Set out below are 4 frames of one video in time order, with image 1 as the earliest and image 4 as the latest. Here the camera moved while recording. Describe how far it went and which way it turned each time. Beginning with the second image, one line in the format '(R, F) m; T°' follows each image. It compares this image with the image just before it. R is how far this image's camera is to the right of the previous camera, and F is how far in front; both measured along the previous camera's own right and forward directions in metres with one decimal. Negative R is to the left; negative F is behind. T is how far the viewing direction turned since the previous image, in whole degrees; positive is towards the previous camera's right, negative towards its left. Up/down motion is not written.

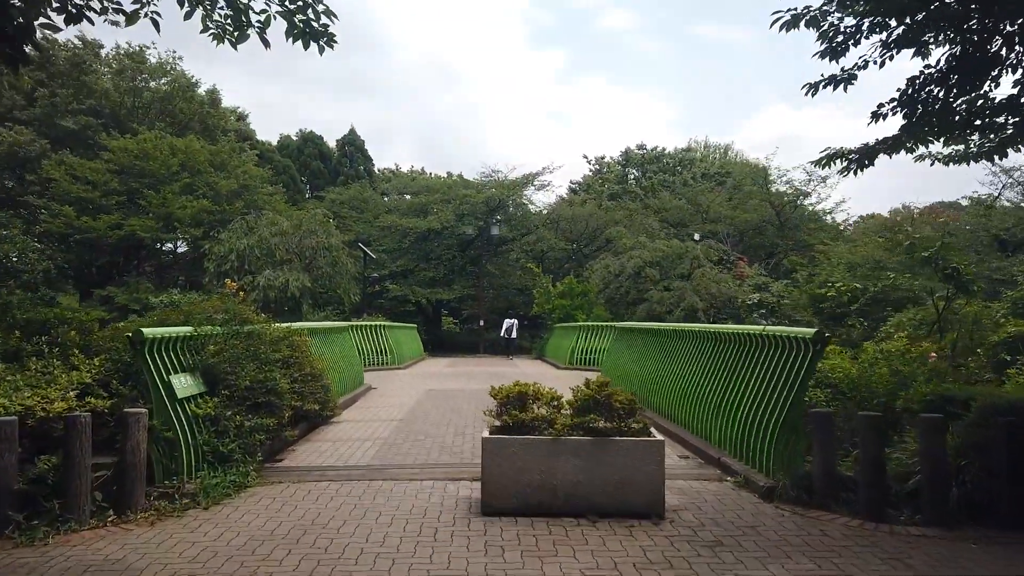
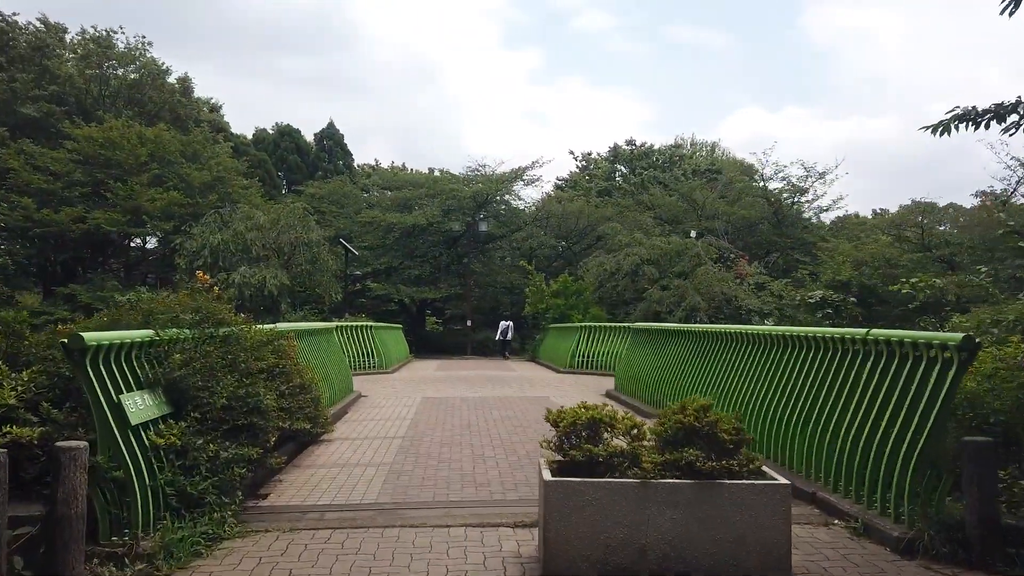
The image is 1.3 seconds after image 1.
(-0.5, +1.3) m; +2°
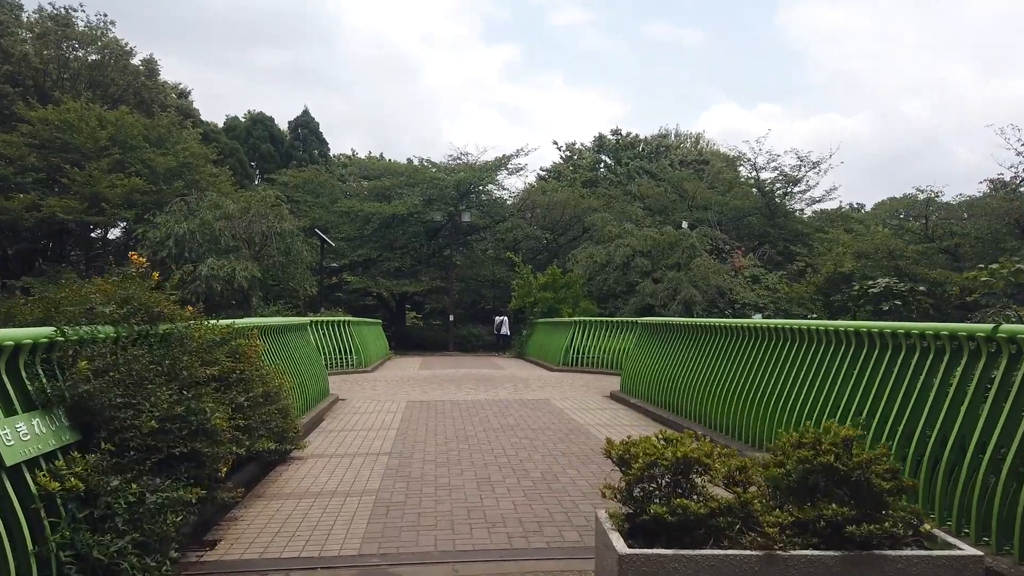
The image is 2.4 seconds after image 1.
(-0.3, +1.3) m; +2°
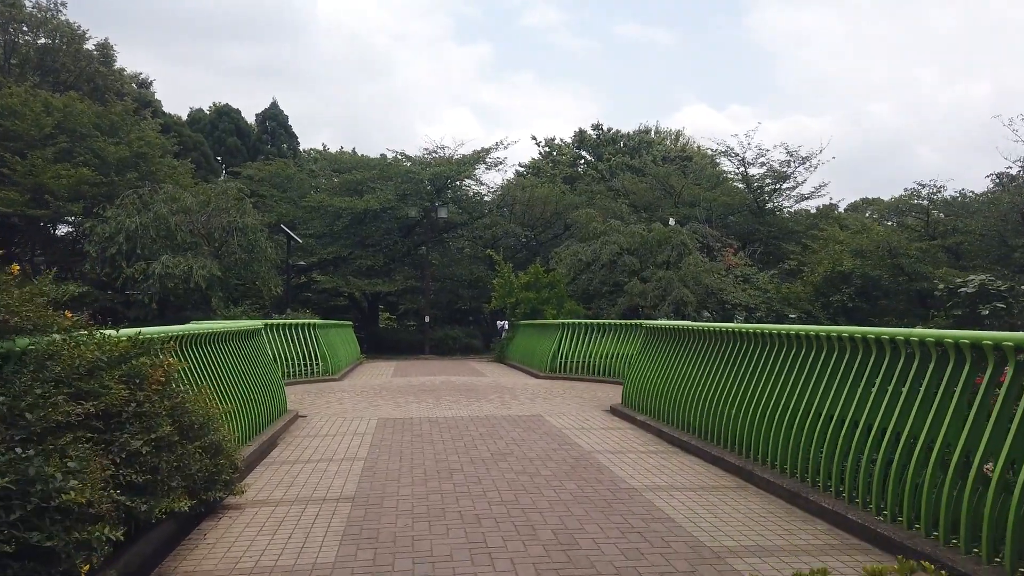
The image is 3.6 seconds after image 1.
(-0.2, +1.4) m; +2°
